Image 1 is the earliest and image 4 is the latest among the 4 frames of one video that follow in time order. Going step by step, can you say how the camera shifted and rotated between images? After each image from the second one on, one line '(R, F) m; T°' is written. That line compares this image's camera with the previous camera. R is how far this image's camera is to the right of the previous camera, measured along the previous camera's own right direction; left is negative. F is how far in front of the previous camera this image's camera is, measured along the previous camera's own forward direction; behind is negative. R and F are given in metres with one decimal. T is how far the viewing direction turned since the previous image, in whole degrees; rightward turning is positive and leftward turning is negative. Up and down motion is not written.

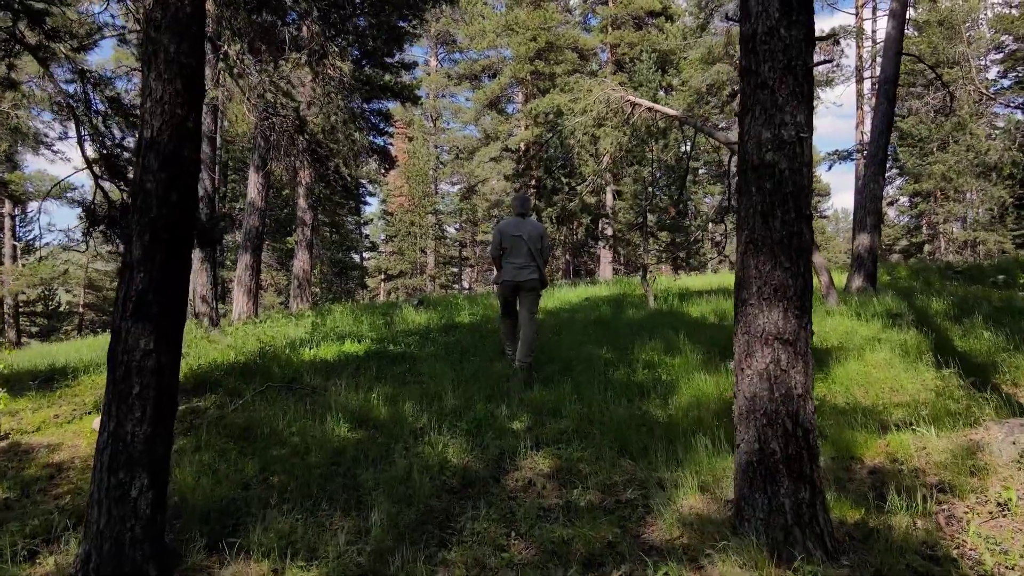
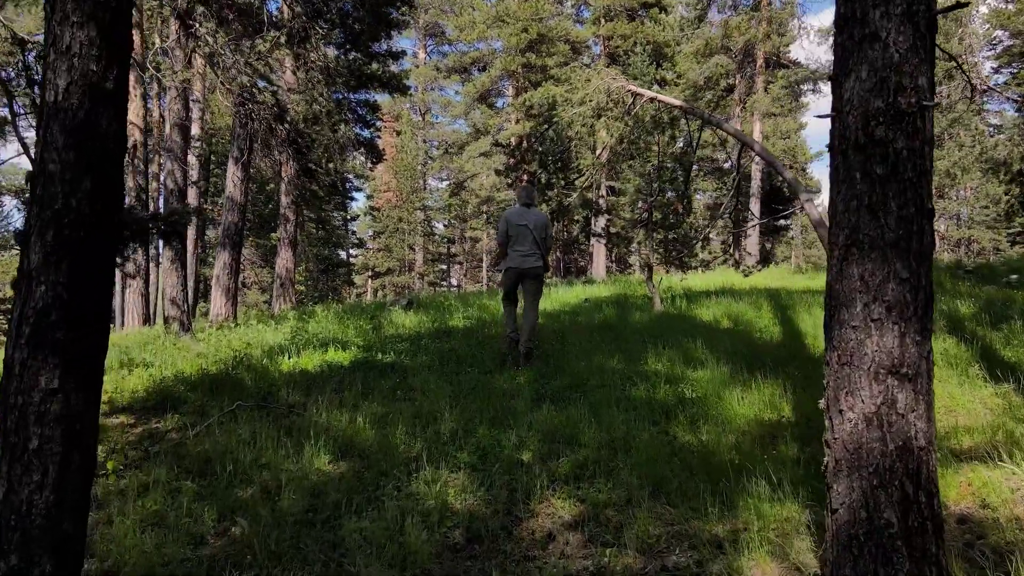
(-0.1, +0.6) m; +1°
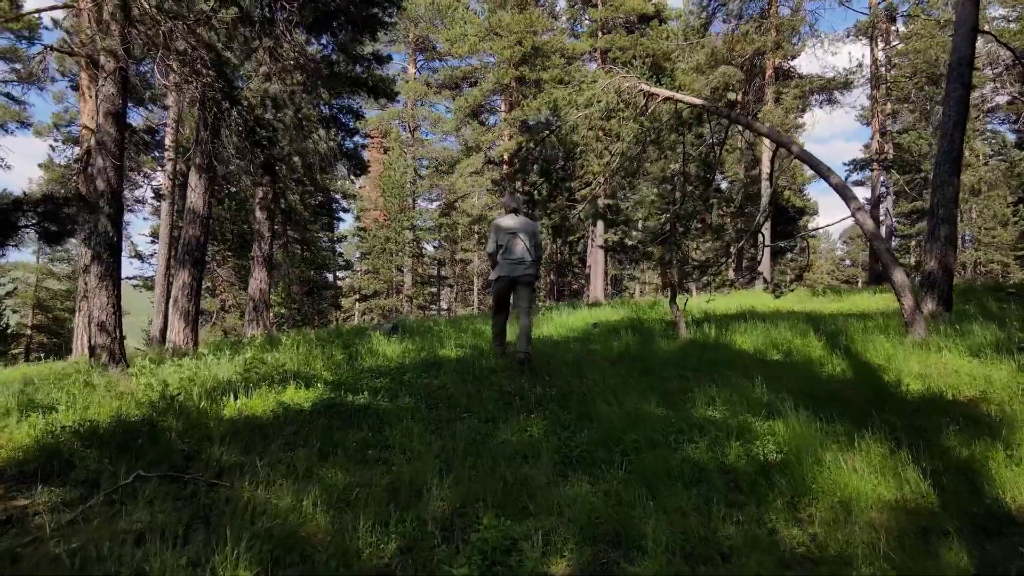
(-0.1, +1.3) m; +1°
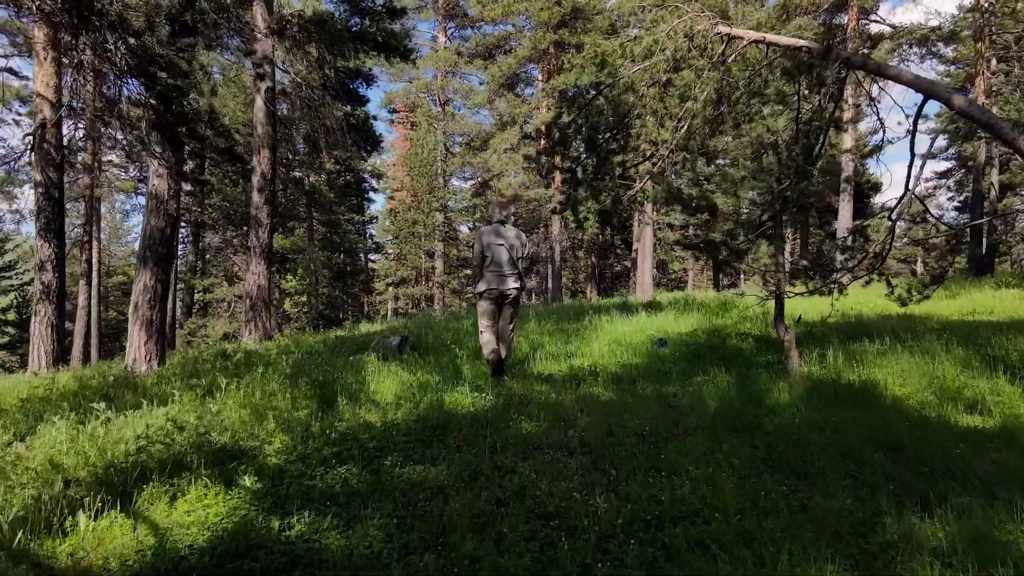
(0.0, +2.1) m; -3°
